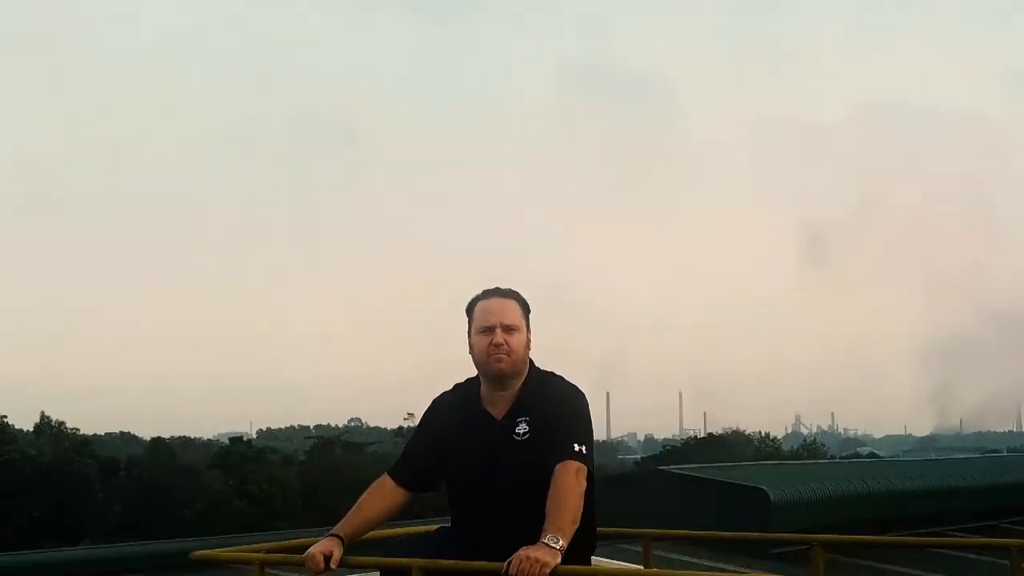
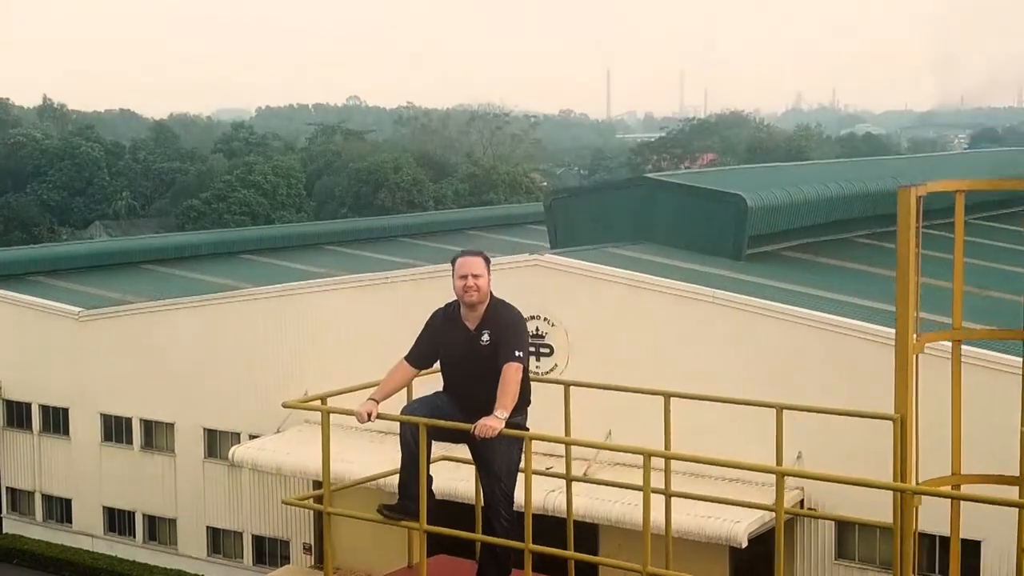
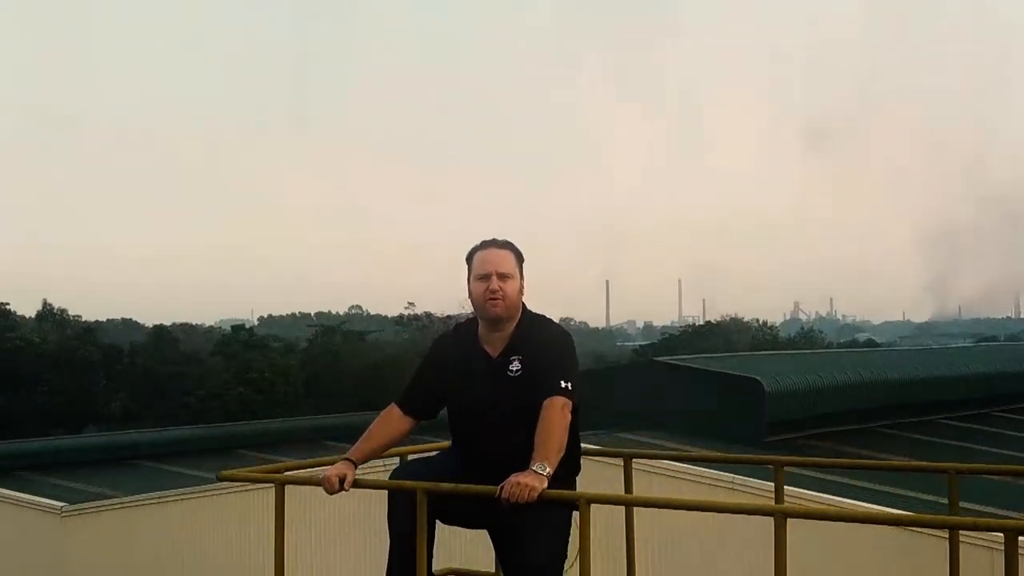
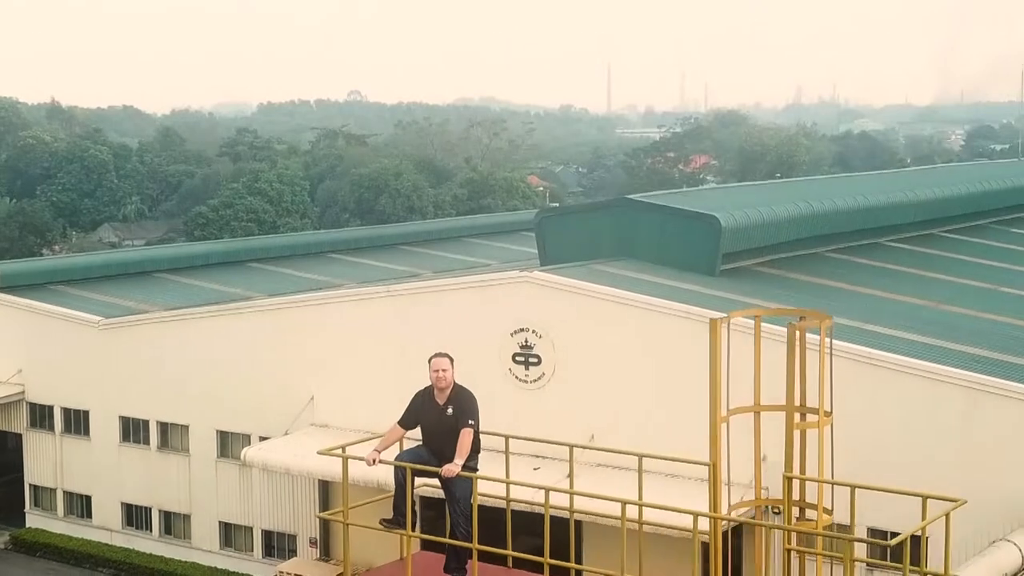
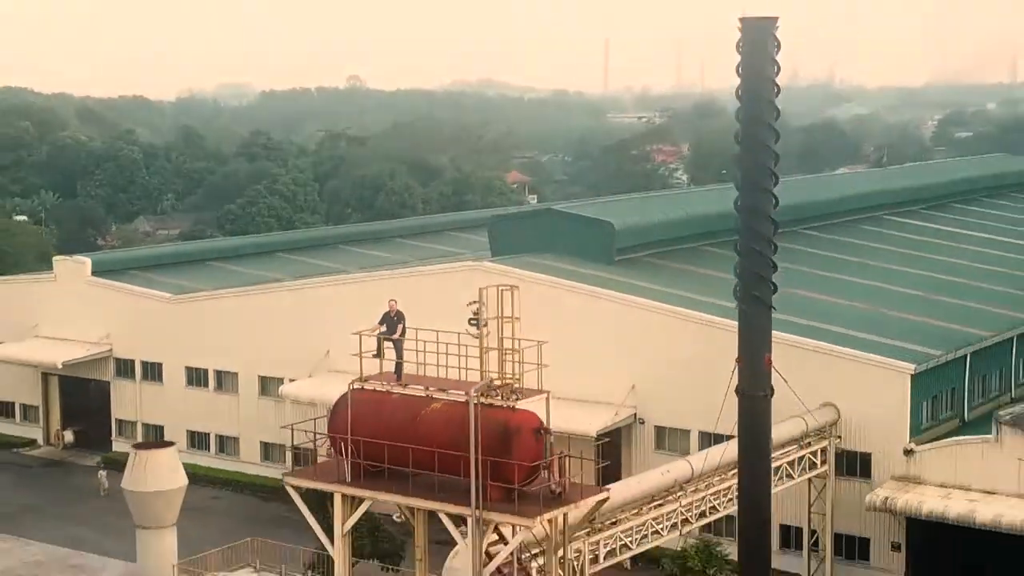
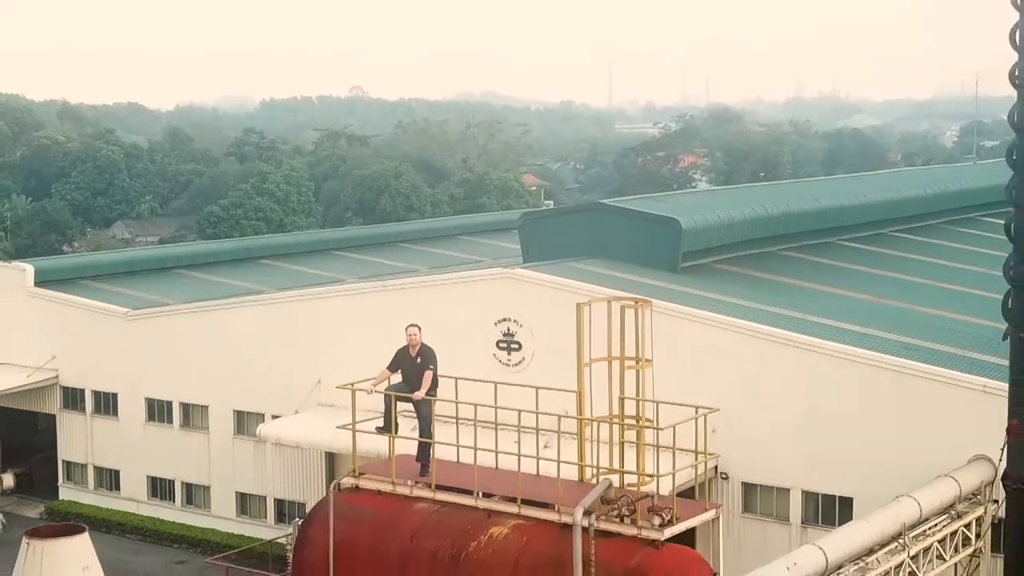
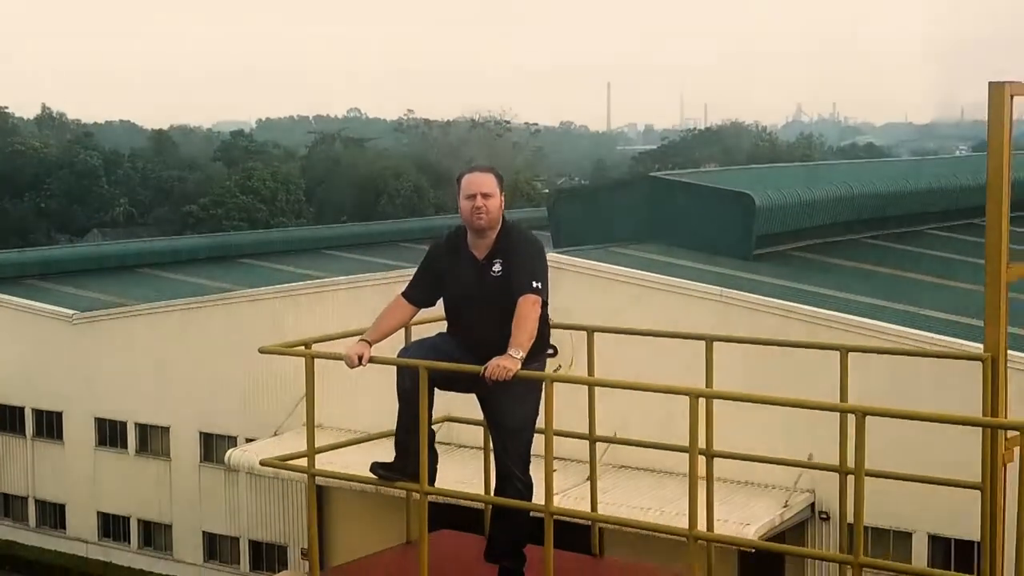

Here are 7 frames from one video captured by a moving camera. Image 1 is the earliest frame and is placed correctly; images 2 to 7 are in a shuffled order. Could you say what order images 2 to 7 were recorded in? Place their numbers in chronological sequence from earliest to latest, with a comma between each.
3, 7, 2, 4, 6, 5
